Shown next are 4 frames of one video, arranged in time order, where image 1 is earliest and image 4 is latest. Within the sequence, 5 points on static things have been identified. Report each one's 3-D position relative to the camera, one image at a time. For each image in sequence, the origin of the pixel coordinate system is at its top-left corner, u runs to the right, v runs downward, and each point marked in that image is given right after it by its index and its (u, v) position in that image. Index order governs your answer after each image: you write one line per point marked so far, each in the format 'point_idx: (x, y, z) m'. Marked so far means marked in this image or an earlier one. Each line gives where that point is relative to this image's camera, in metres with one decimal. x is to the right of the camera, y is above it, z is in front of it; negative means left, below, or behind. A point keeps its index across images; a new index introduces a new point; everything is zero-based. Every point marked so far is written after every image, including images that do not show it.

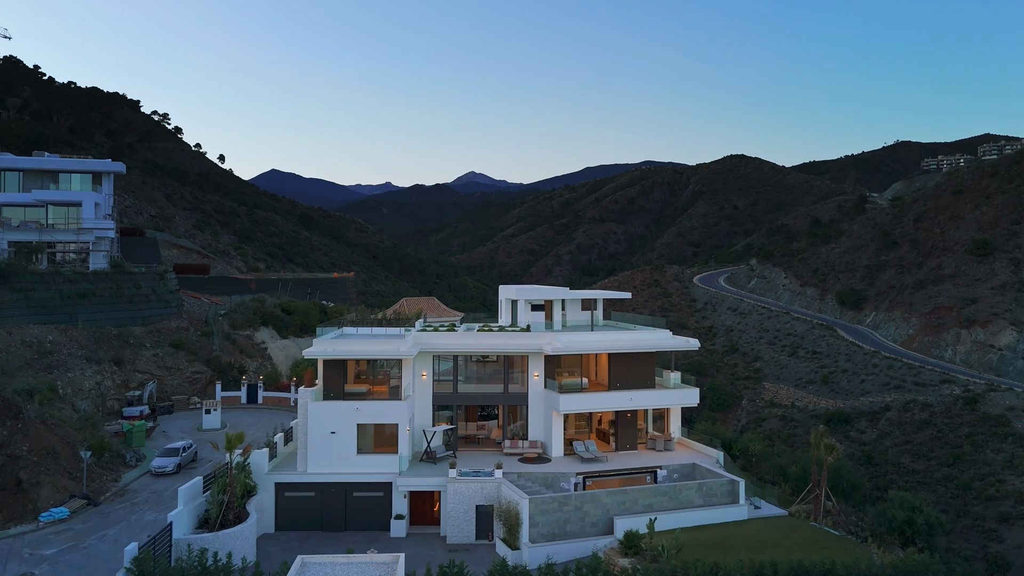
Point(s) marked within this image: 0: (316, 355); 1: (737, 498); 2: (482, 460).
0: (-5.6, -1.9, +19.0) m
1: (+6.1, -5.7, +18.0) m
2: (-0.9, -5.1, +19.4) m
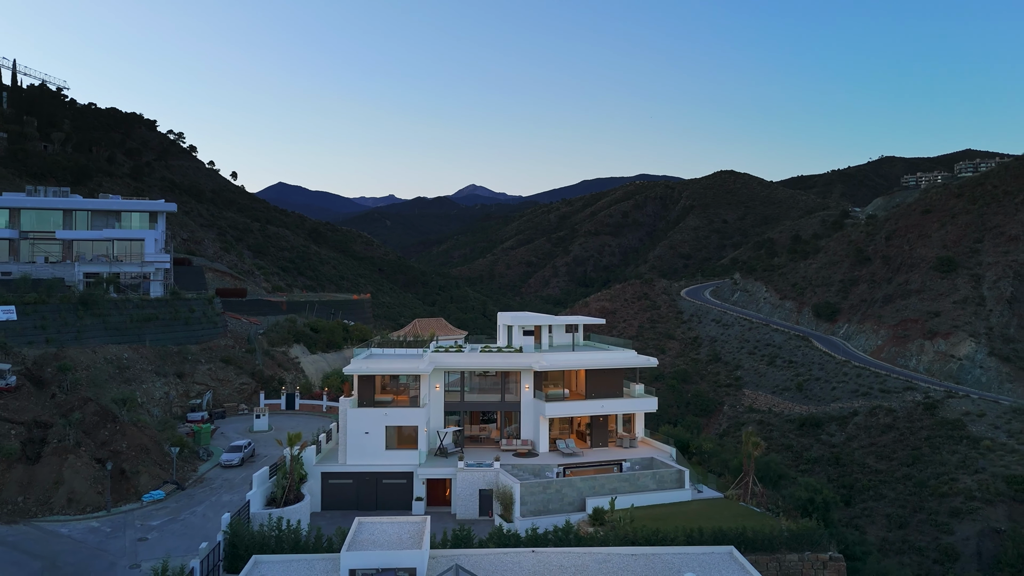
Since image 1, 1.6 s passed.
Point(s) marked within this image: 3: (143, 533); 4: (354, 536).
0: (-5.8, -3.0, +24.0) m
1: (+5.9, -6.8, +23.0) m
2: (-1.1, -6.2, +24.4) m
3: (-11.1, -7.4, +19.9) m
4: (-3.8, -6.1, +16.2) m
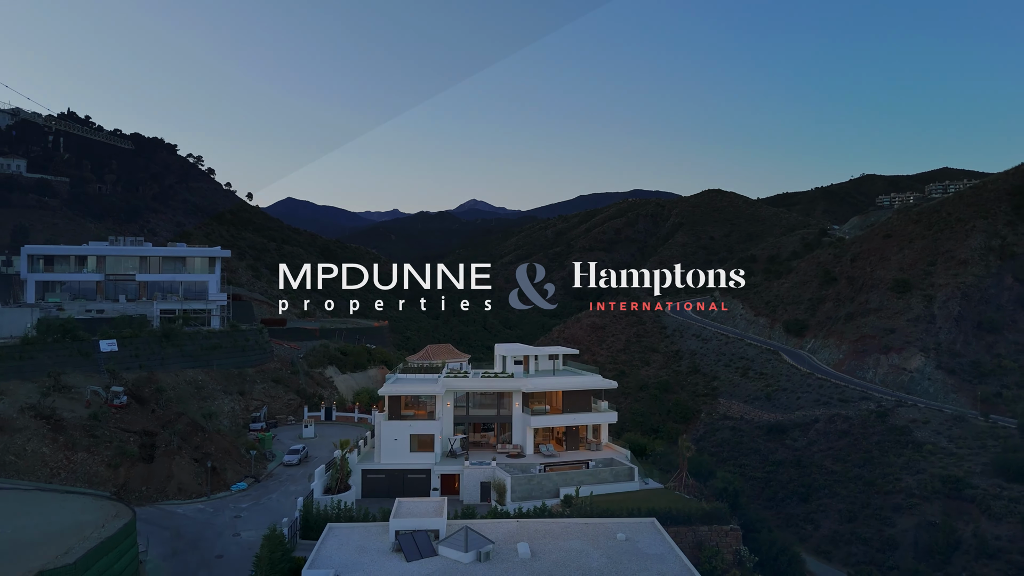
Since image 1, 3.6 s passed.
0: (-6.1, -5.0, +31.6) m
1: (+5.6, -8.8, +30.6) m
2: (-1.4, -8.1, +32.0) m
3: (-11.4, -9.3, +27.5) m
4: (-4.2, -8.0, +23.8) m
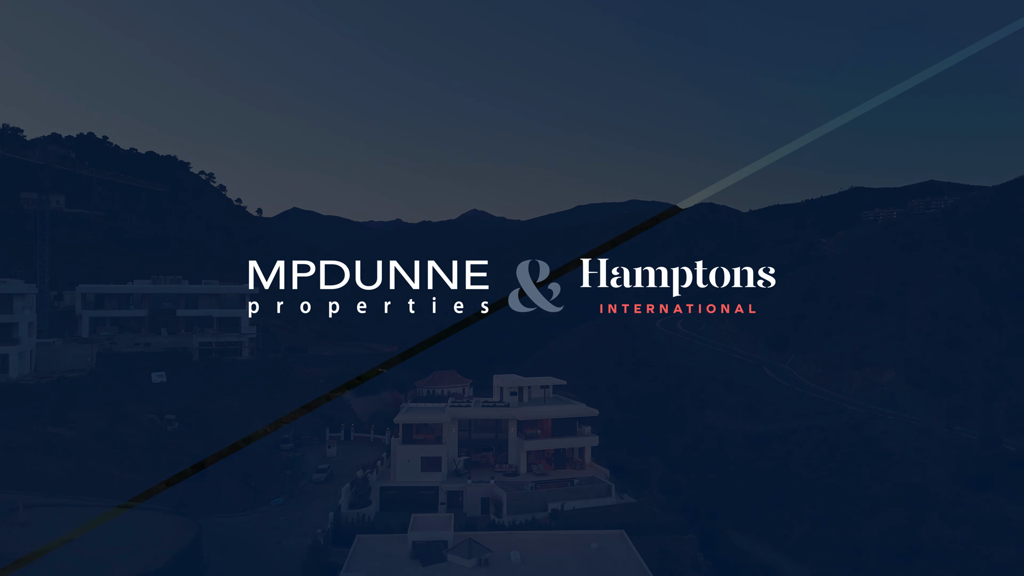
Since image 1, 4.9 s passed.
0: (-6.3, -7.4, +36.9) m
1: (+5.4, -11.2, +35.9) m
2: (-1.6, -10.5, +37.3) m
3: (-11.7, -11.7, +32.8) m
4: (-4.4, -10.4, +29.1) m
